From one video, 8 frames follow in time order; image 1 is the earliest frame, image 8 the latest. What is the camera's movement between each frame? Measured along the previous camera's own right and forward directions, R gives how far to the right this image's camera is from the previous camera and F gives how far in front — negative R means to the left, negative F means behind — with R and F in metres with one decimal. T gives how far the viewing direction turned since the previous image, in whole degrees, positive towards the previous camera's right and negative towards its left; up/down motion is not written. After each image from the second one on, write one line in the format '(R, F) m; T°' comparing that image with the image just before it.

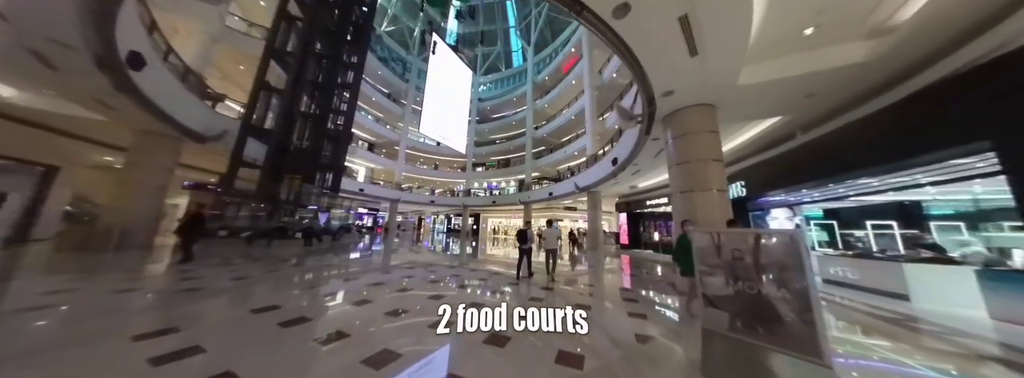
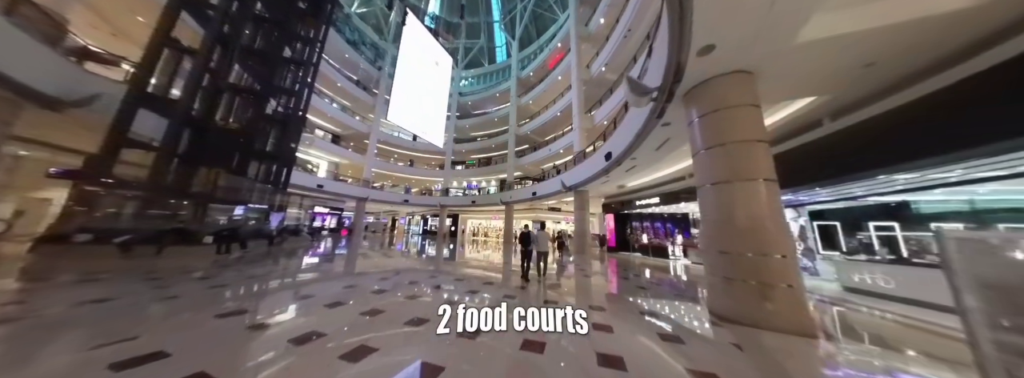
(0.0, +0.9) m; +5°
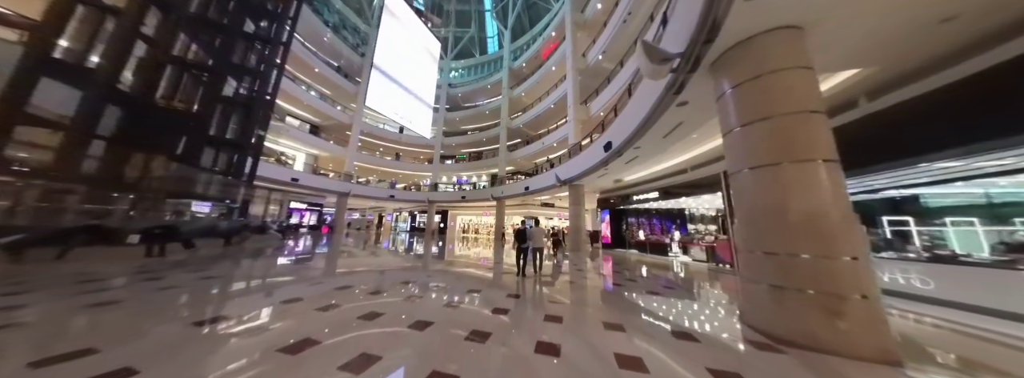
(0.0, +0.6) m; +2°
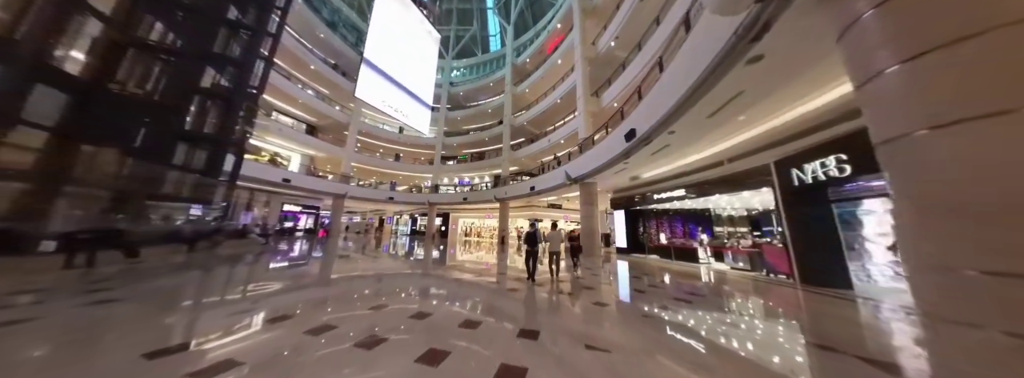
(-0.1, +0.8) m; -1°
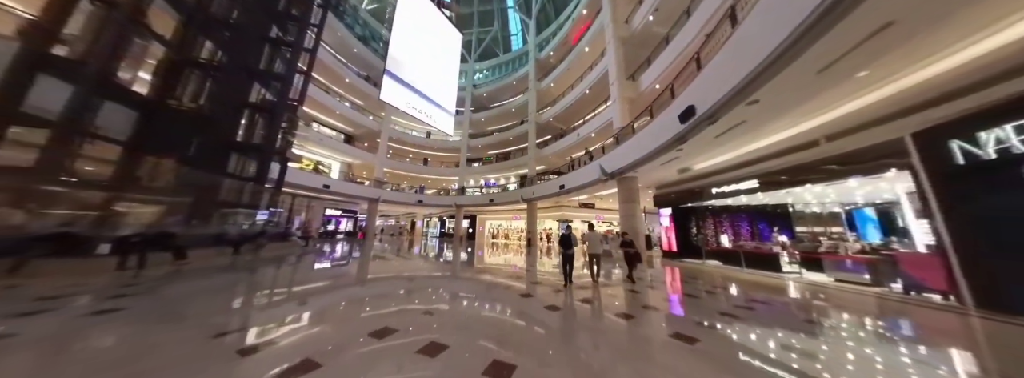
(-0.1, +0.6) m; -7°
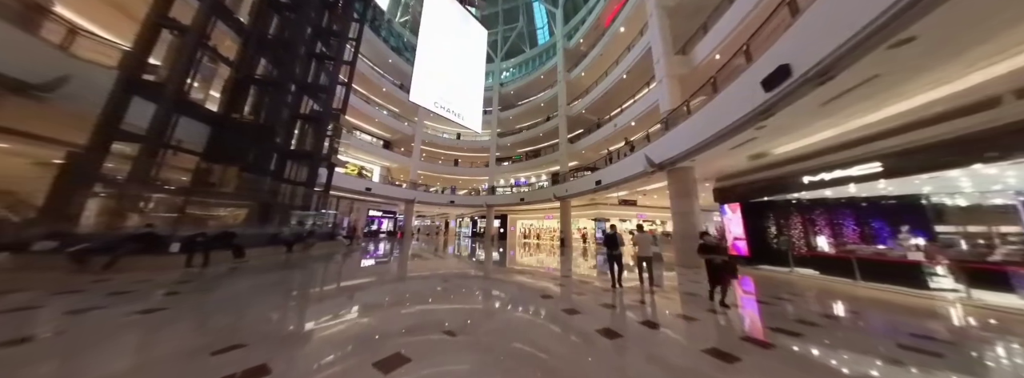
(-0.1, +0.5) m; -8°
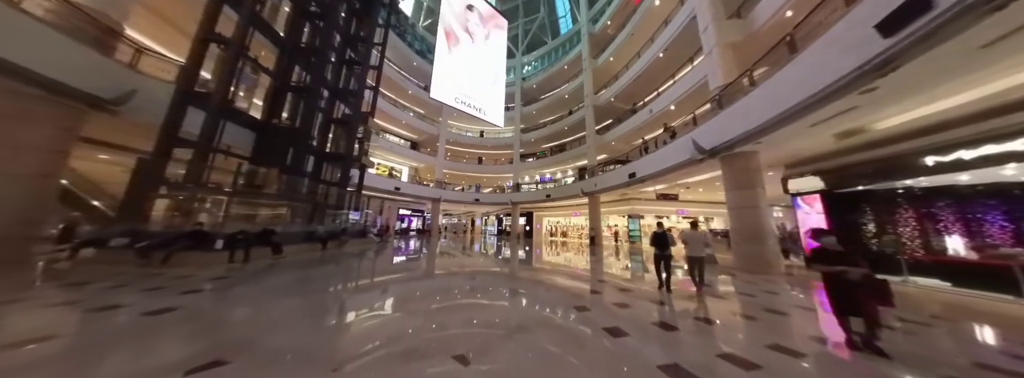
(0.0, +0.4) m; -7°
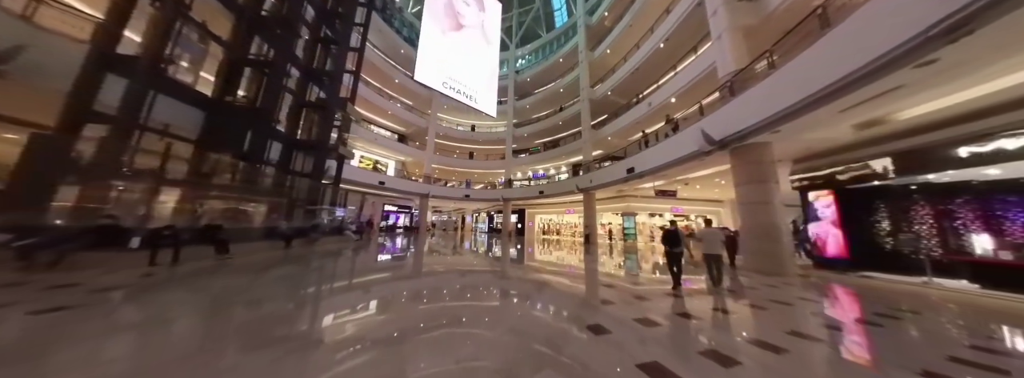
(0.0, +0.6) m; +2°
